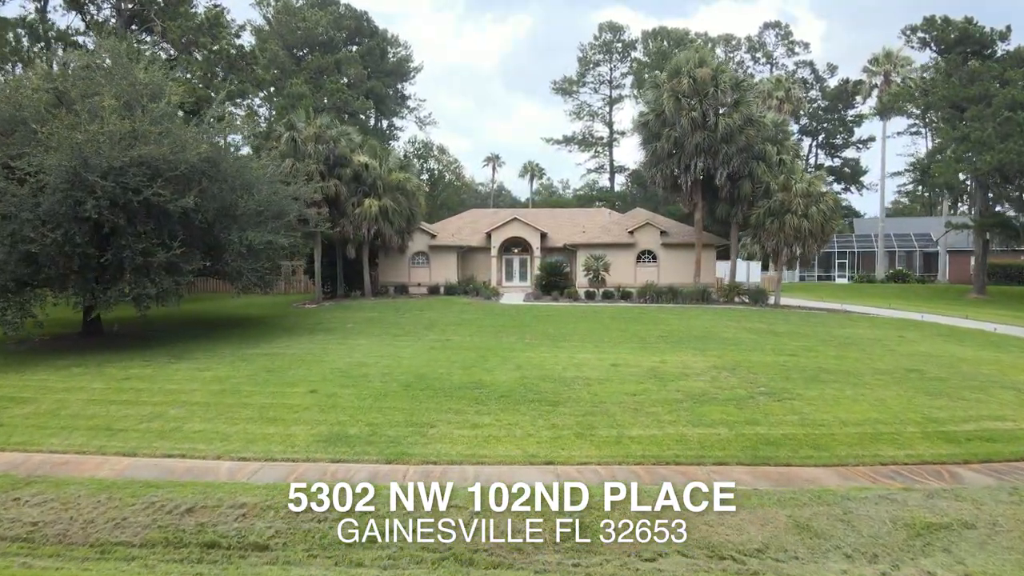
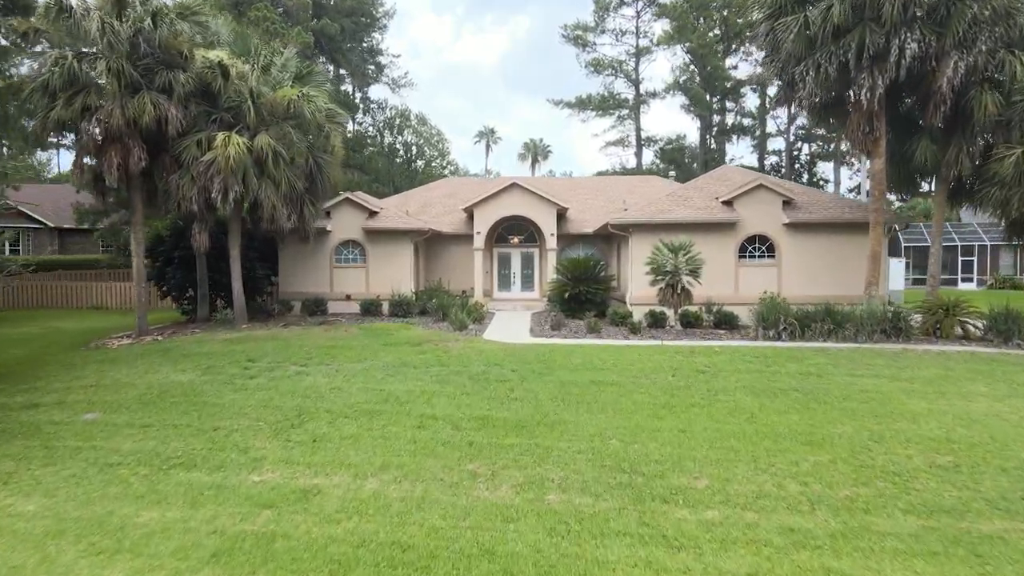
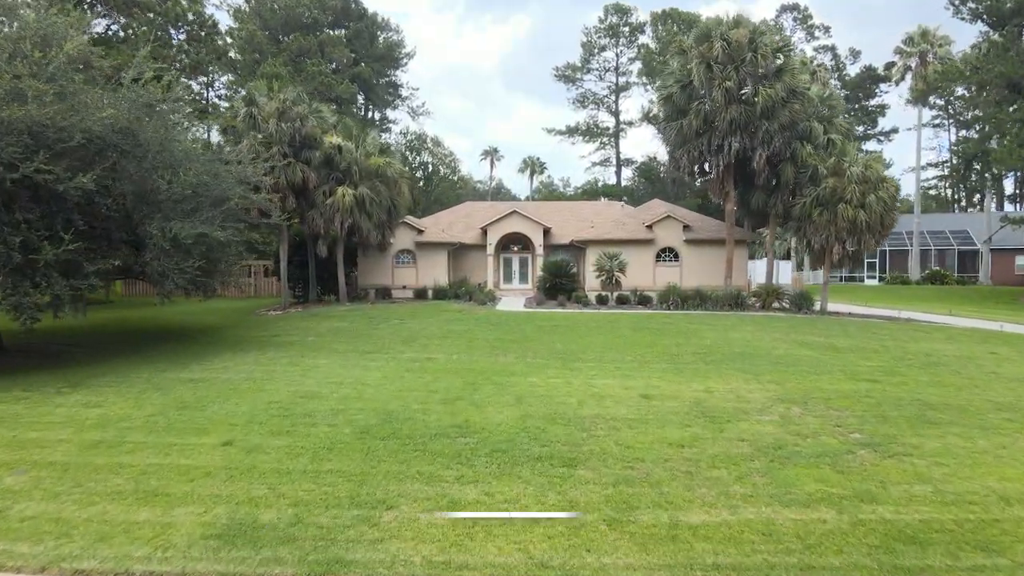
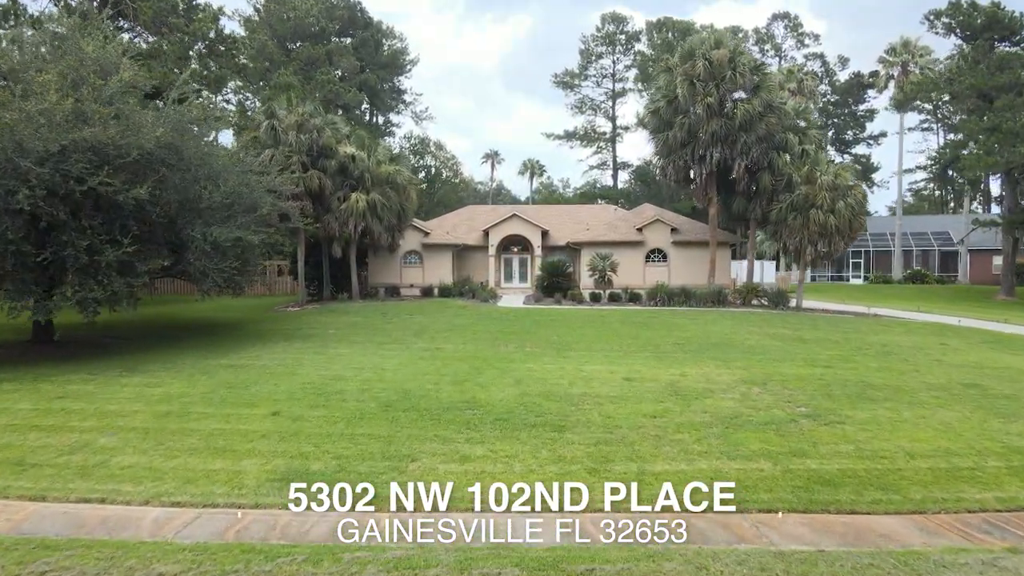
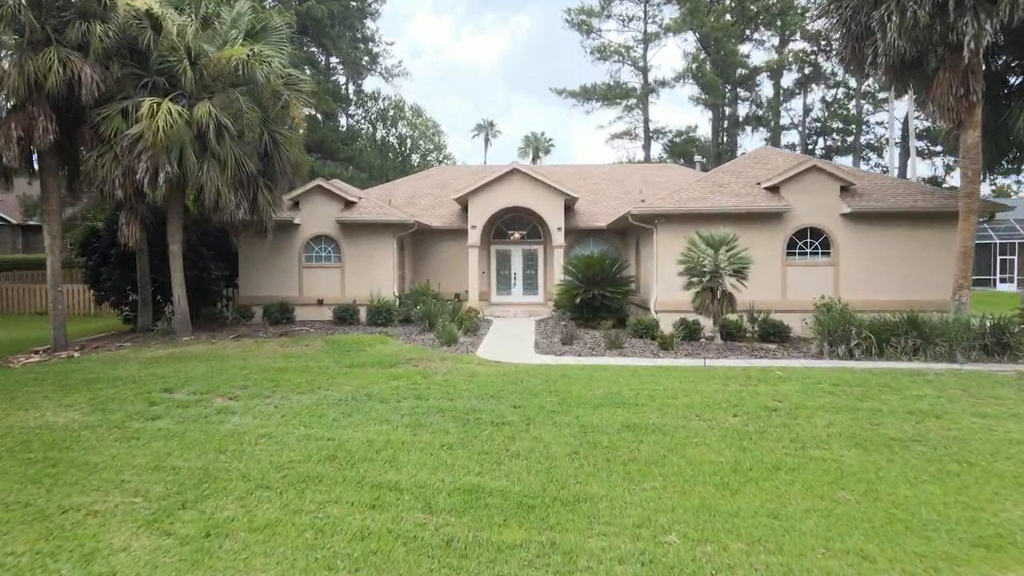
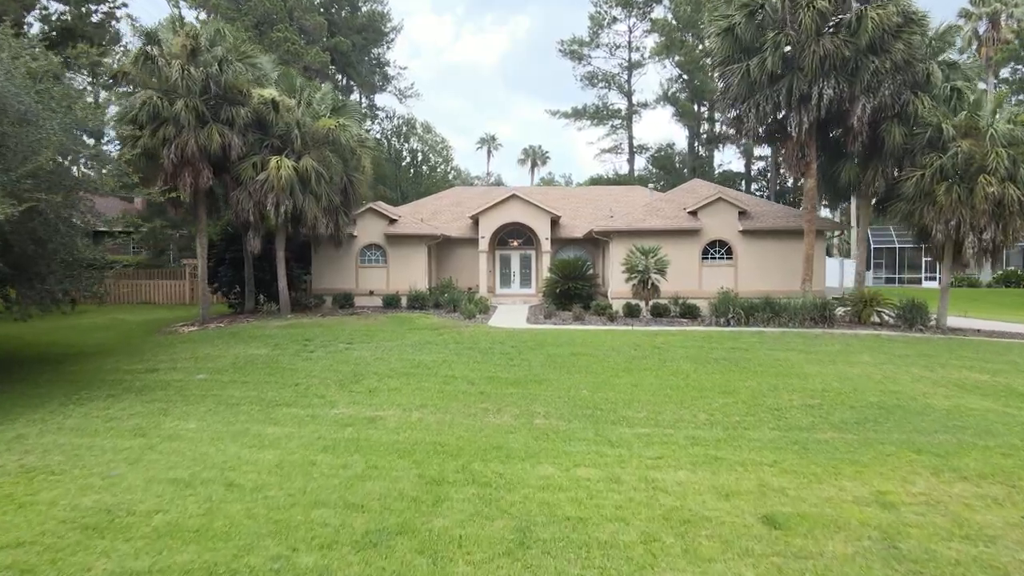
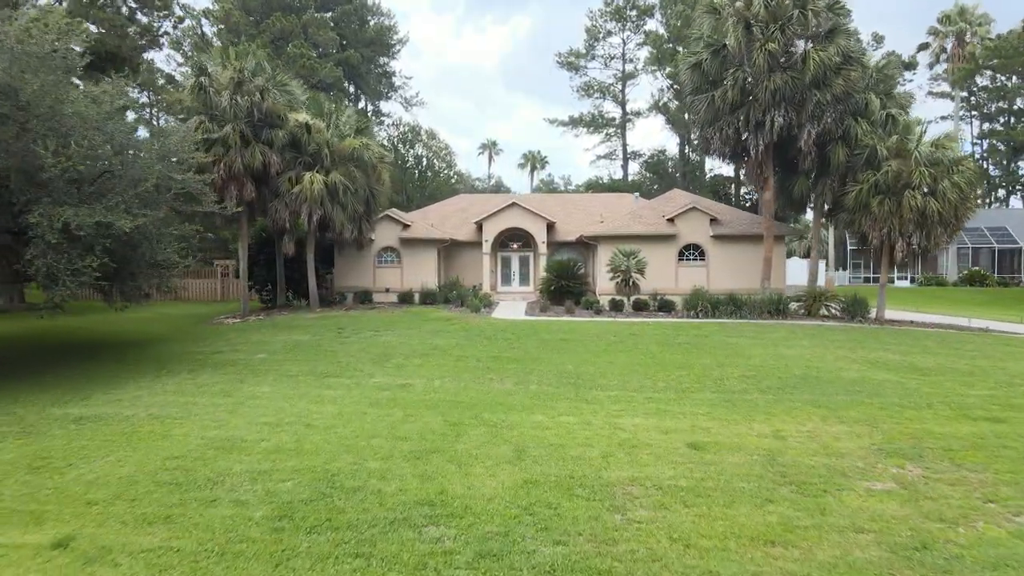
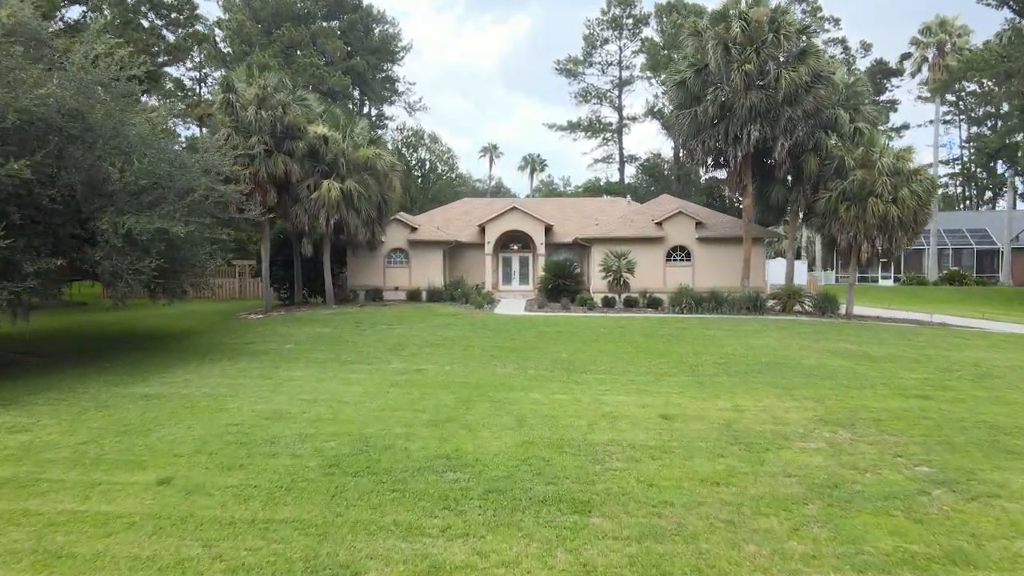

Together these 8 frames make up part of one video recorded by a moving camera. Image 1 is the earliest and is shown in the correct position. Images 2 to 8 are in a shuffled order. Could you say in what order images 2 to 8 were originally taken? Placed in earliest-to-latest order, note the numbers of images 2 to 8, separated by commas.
4, 3, 8, 7, 6, 2, 5
